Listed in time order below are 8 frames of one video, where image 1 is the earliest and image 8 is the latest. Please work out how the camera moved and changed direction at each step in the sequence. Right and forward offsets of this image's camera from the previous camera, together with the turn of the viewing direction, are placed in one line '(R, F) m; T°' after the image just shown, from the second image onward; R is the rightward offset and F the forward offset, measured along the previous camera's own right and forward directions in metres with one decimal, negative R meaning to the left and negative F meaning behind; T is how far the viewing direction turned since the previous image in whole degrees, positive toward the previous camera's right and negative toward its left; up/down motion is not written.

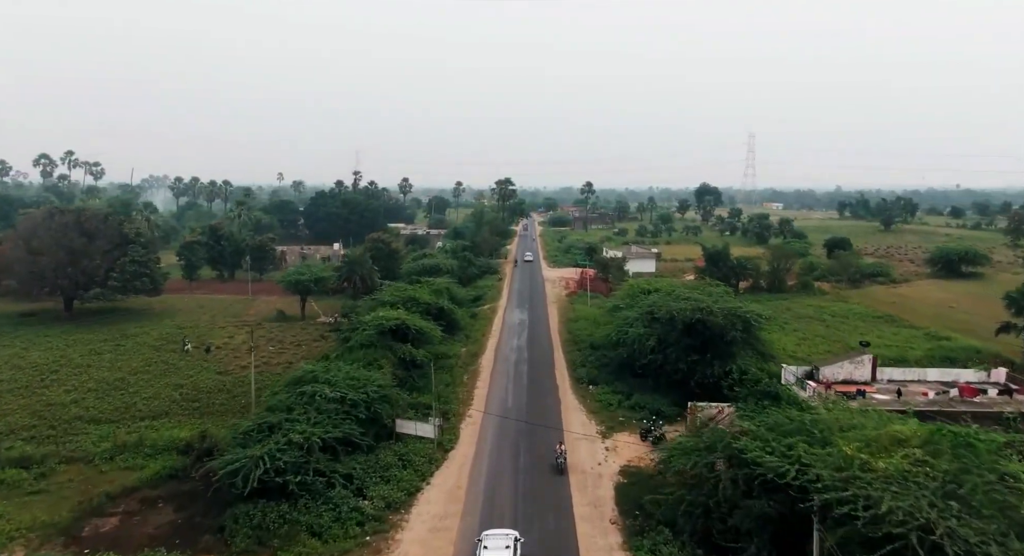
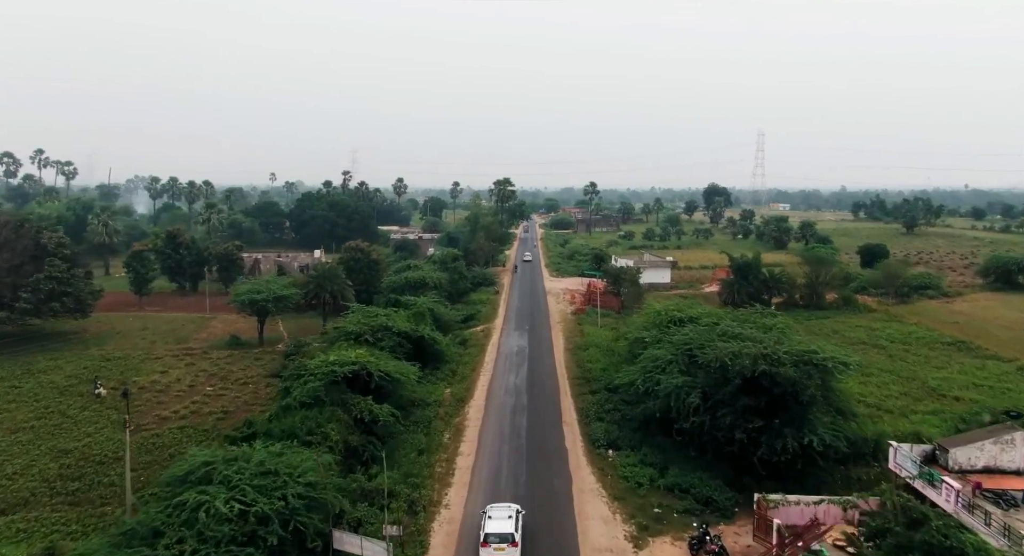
(+0.2, +8.2) m; 0°
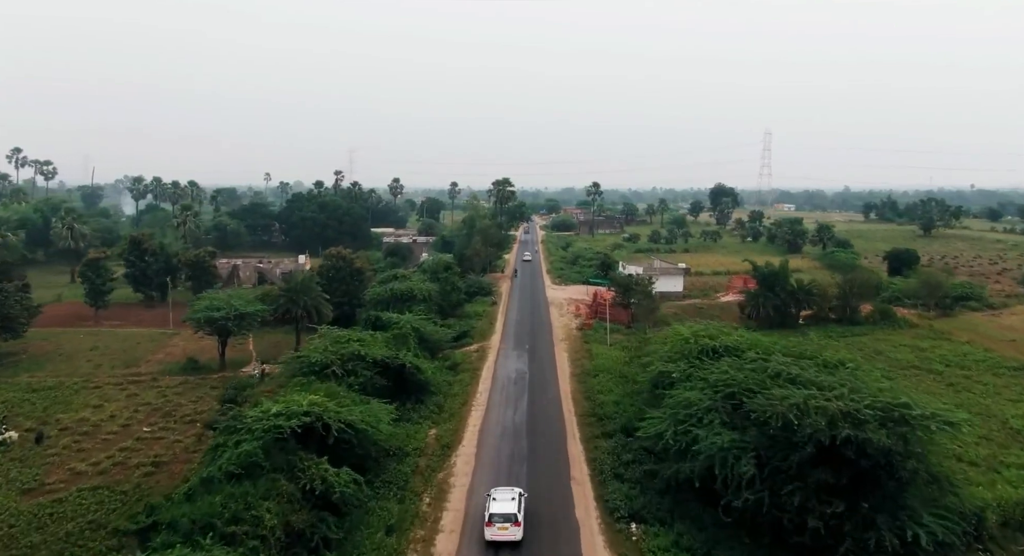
(+0.1, +5.6) m; 0°
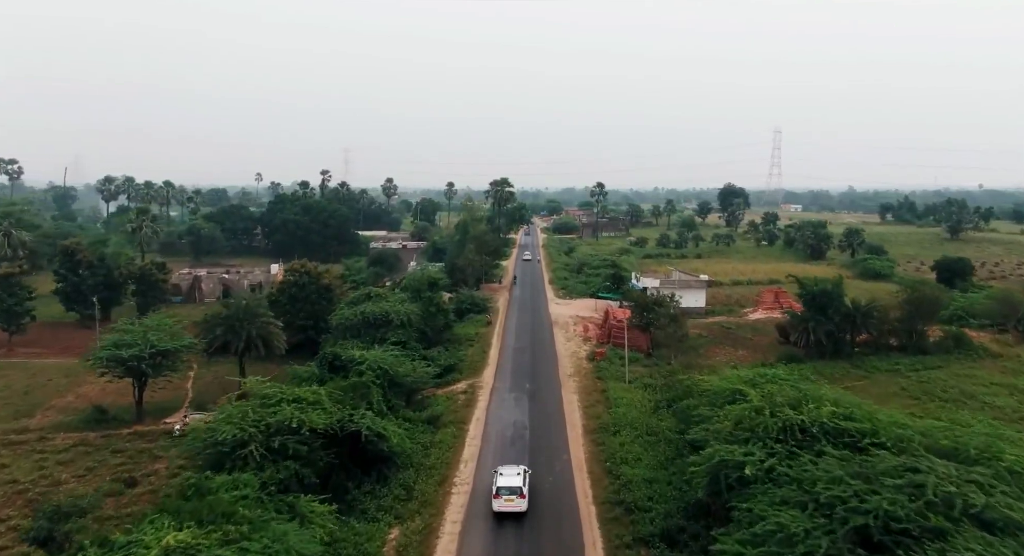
(+0.1, +8.2) m; 0°
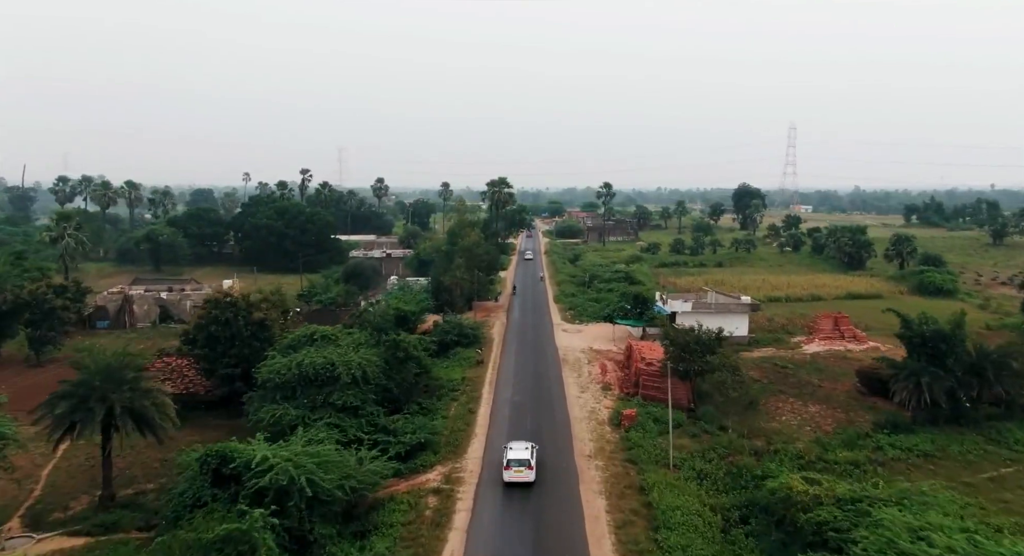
(+0.1, +10.9) m; 0°
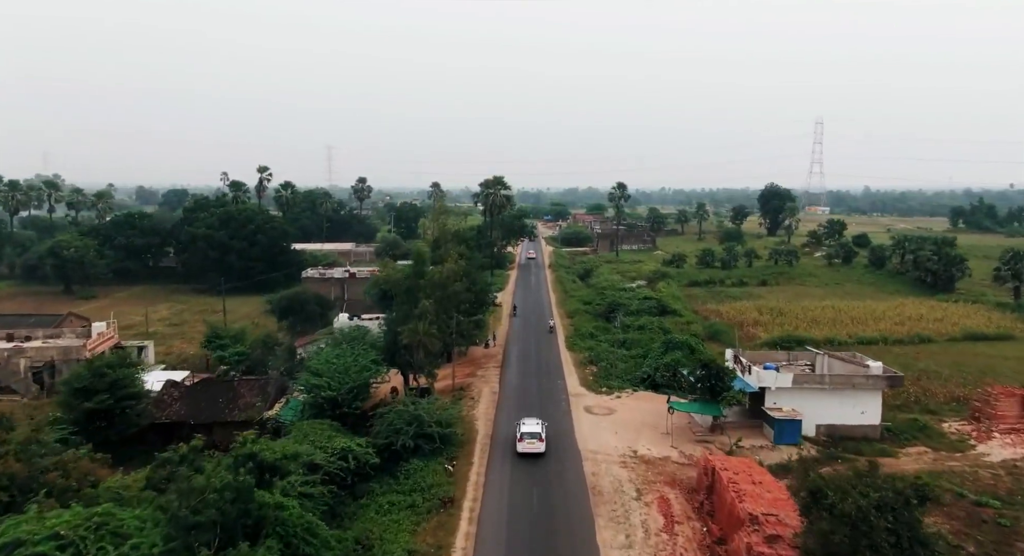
(+0.2, +17.4) m; 0°
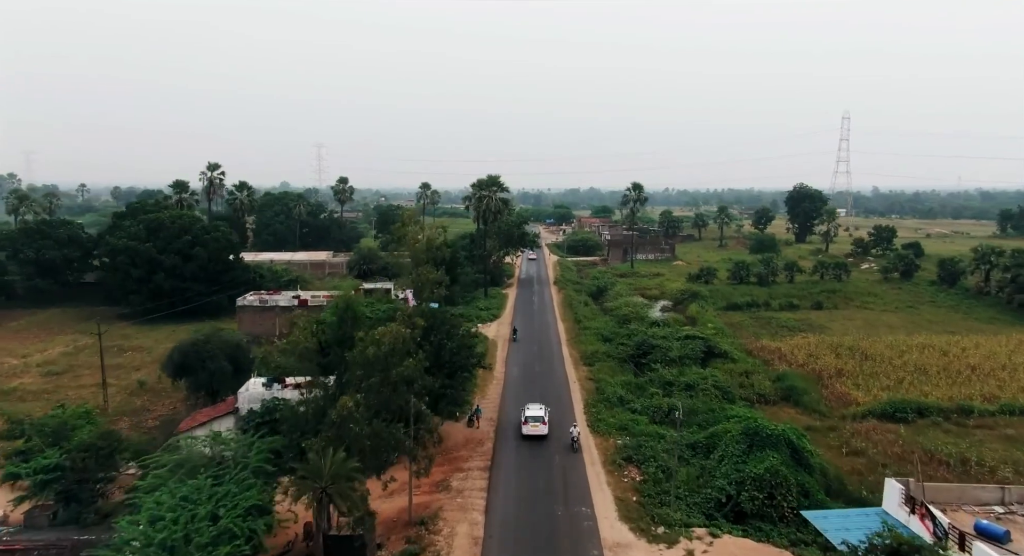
(+0.2, +14.6) m; 0°
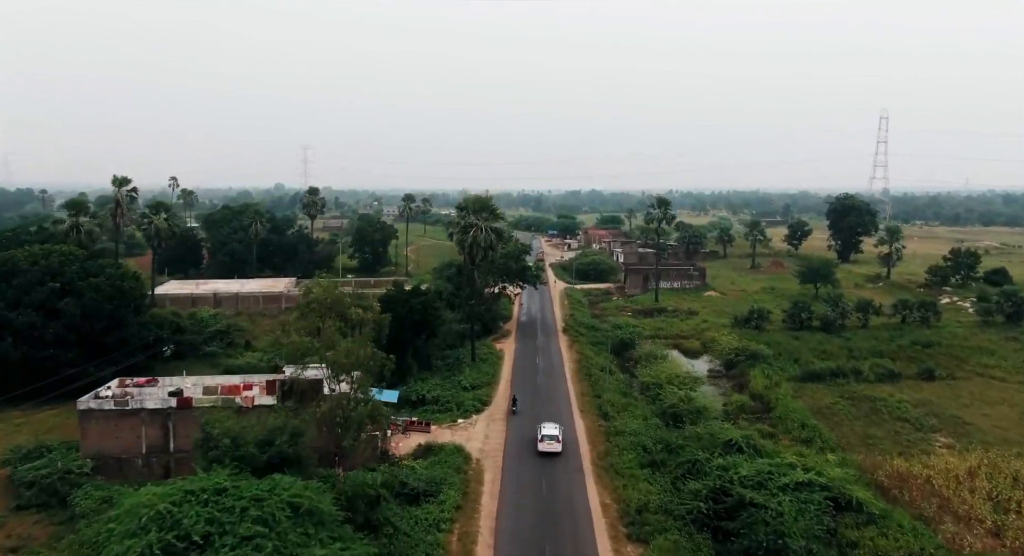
(+0.2, +17.6) m; 0°
